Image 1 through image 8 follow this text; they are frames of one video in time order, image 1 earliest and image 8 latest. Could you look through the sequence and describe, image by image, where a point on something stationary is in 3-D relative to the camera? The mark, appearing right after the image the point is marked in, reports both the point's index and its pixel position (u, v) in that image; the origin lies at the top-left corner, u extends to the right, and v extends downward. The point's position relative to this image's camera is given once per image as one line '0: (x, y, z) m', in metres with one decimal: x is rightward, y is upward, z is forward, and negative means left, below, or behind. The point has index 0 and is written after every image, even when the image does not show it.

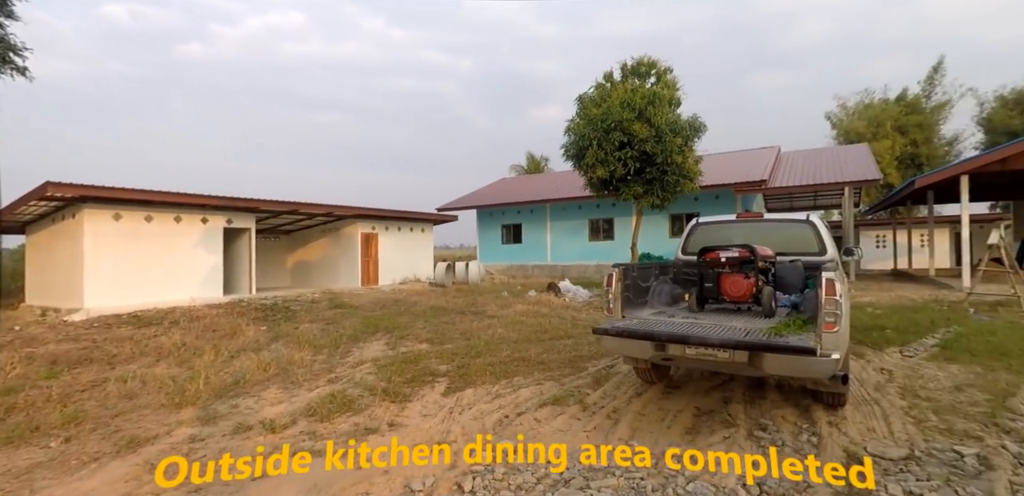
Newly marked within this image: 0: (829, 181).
0: (+7.9, +1.7, +12.5) m
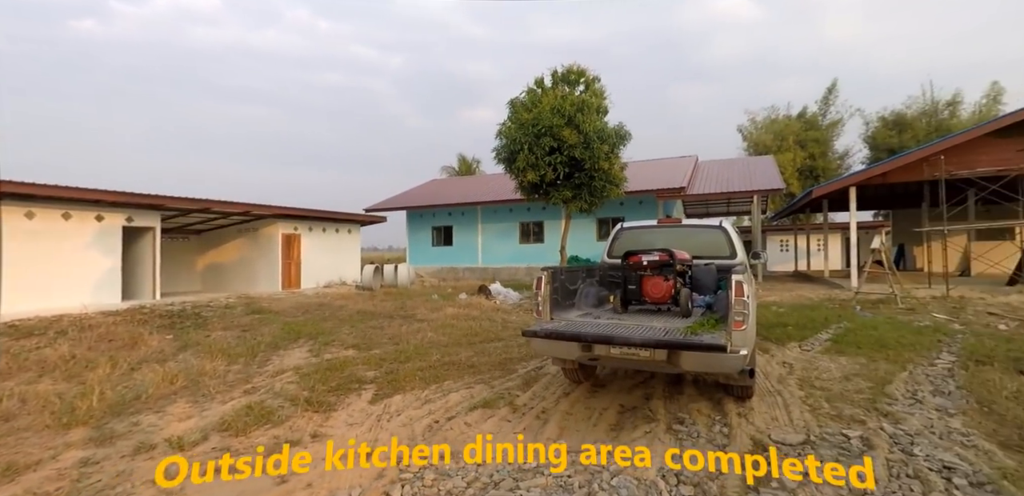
0: (+6.1, +1.6, +13.4) m
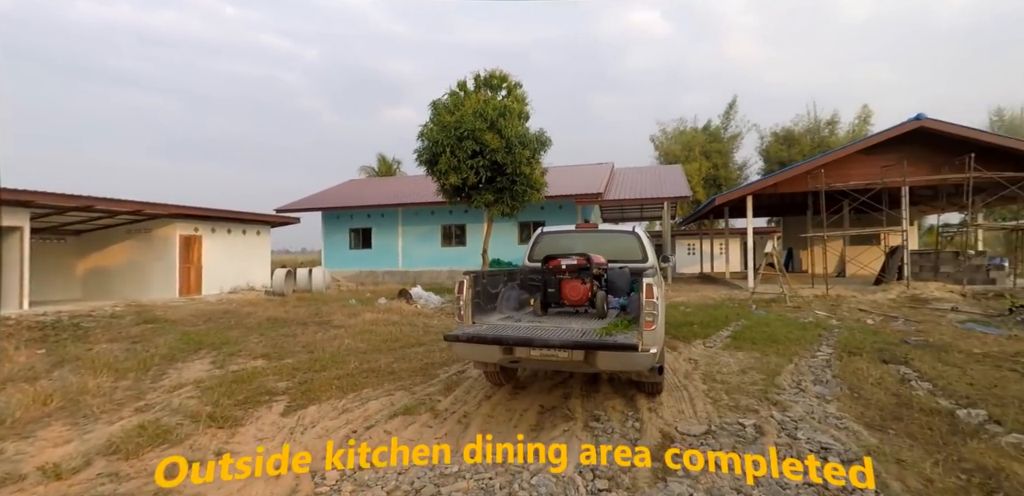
0: (+3.9, +1.5, +14.1) m
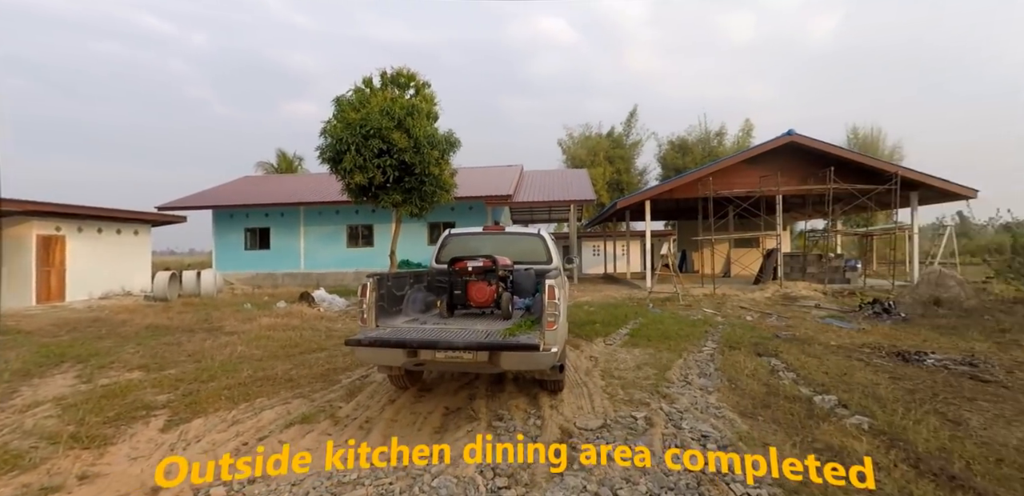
0: (+1.4, +1.5, +14.5) m
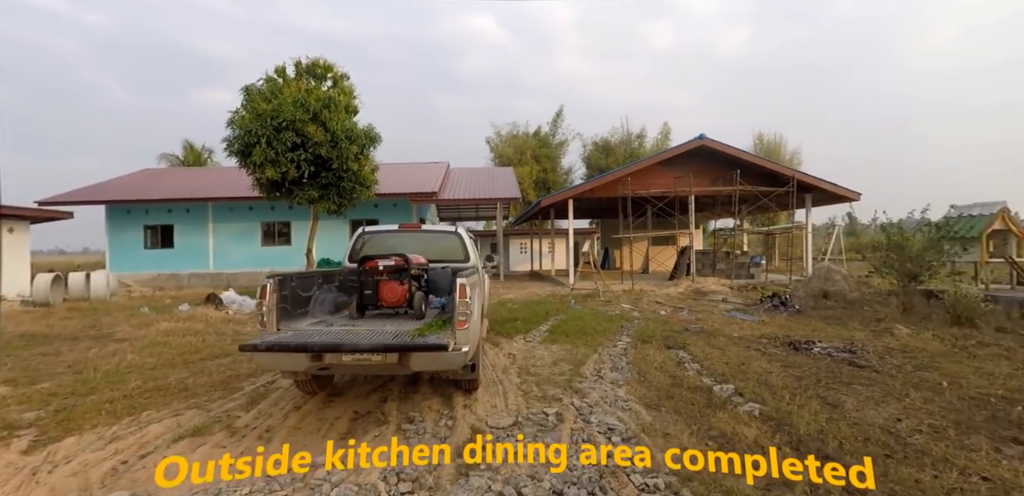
0: (-0.8, +1.6, +14.4) m
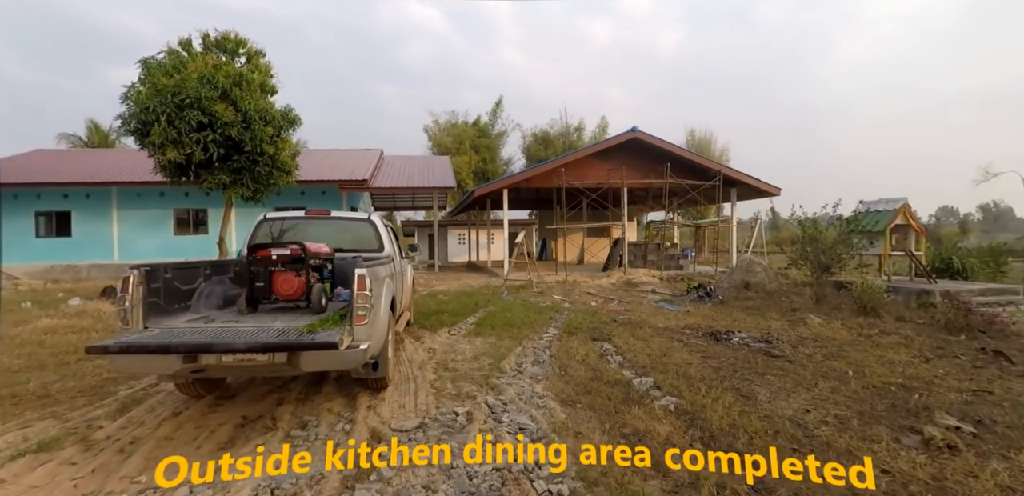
0: (-2.7, +1.9, +13.8) m
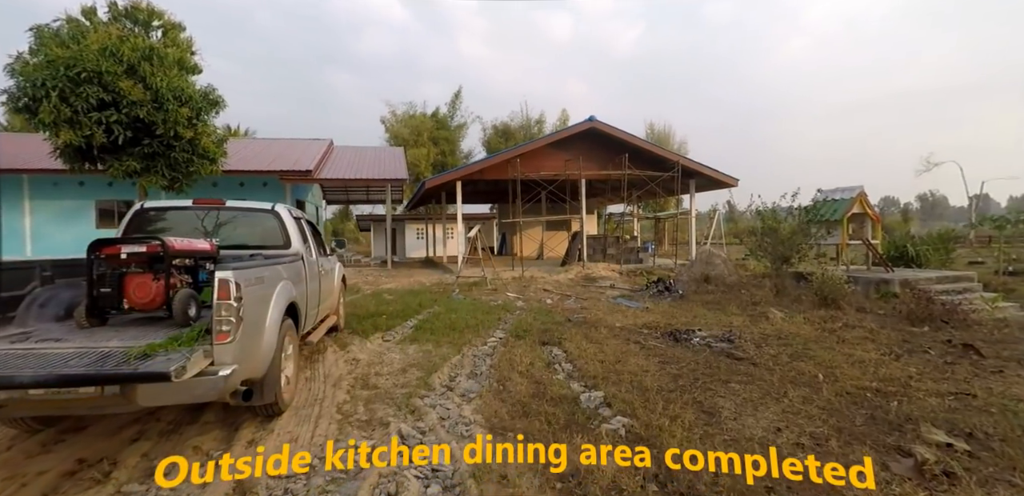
0: (-4.0, +2.0, +12.9) m
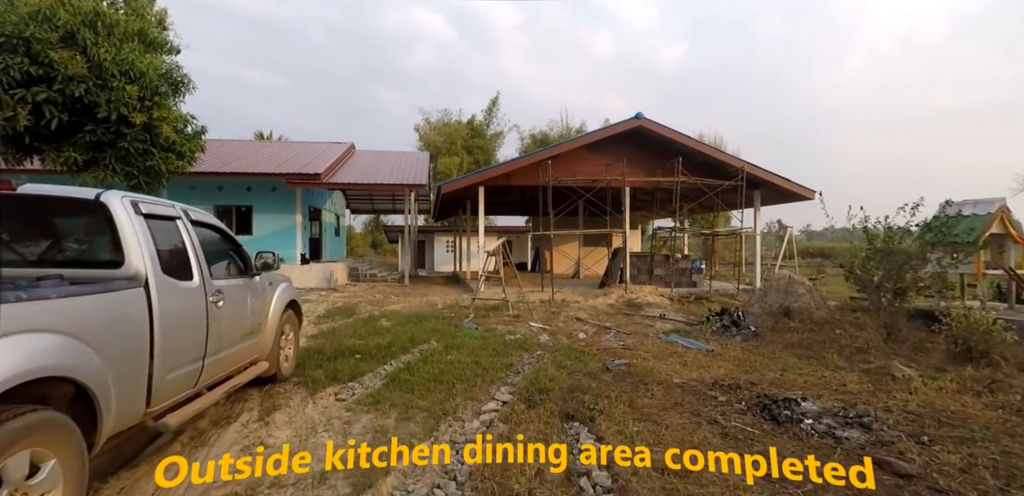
0: (-3.2, +1.7, +11.7) m
